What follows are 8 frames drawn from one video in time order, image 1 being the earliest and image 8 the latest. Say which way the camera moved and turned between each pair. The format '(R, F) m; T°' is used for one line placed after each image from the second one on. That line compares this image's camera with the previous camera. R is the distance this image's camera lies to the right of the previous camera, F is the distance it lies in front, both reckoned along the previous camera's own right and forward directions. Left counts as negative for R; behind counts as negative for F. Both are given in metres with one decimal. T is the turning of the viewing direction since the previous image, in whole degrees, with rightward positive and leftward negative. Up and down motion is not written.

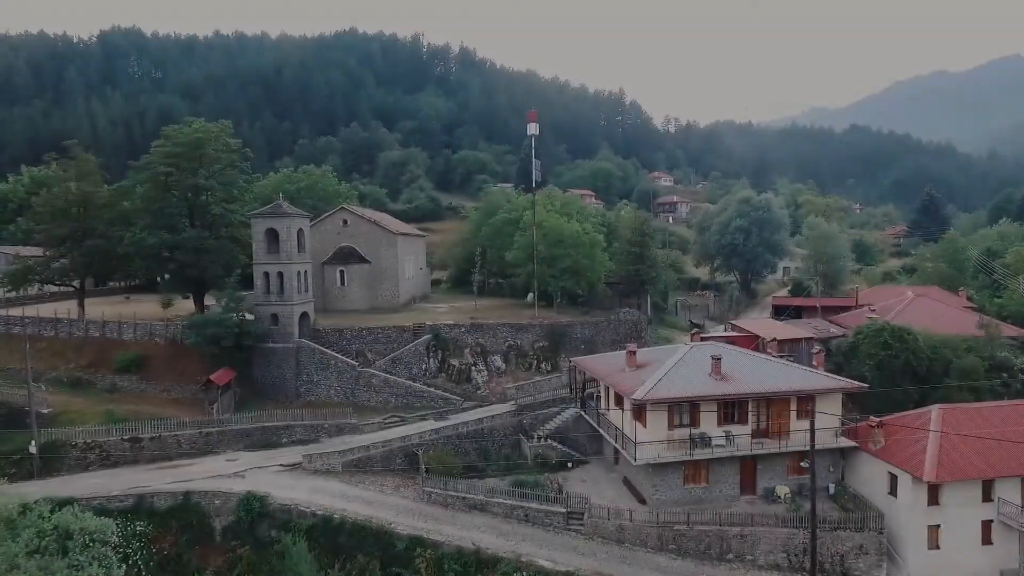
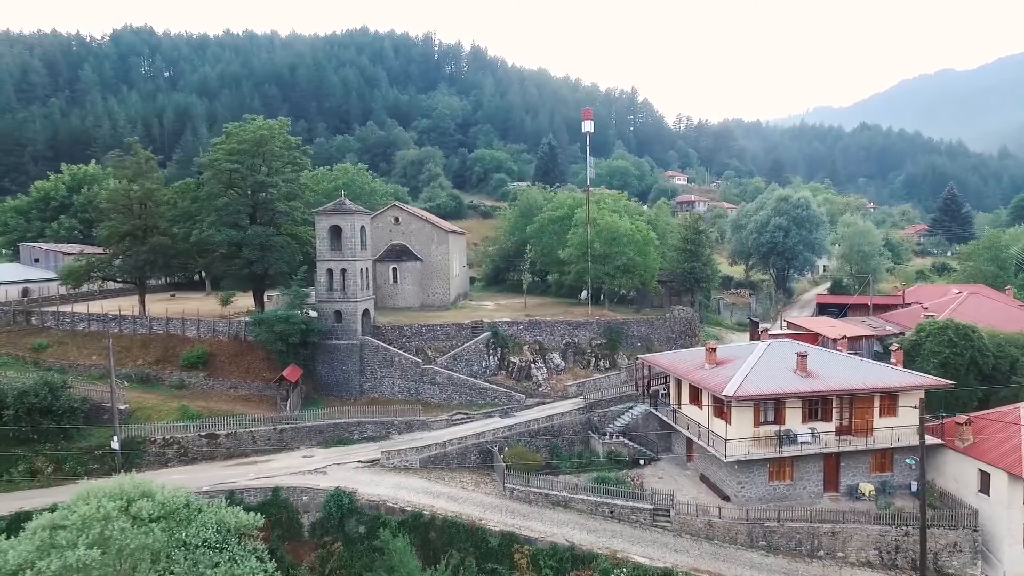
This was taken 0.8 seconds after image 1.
(-3.1, 0.0) m; 0°
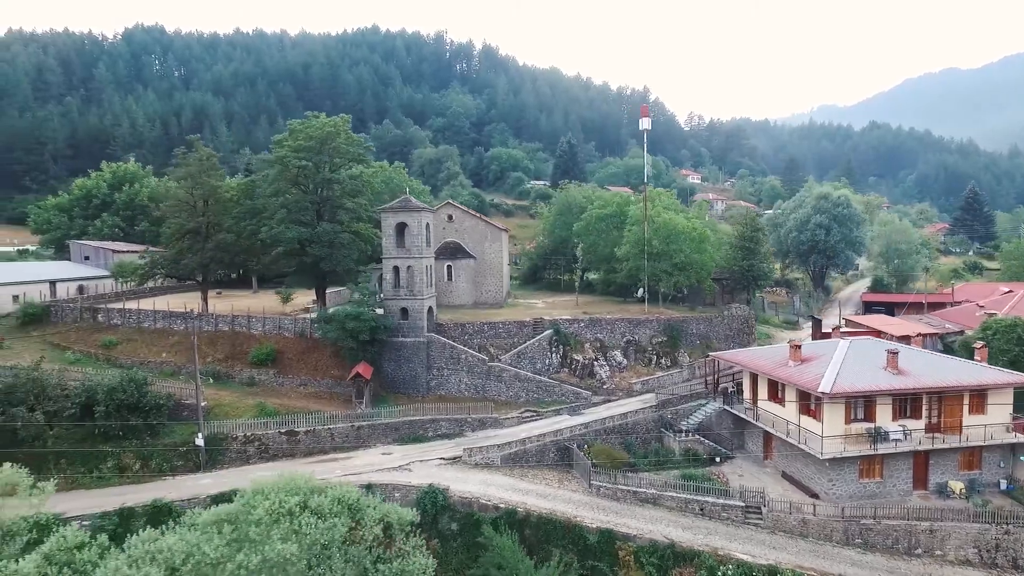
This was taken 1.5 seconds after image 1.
(-3.3, +0.1) m; 0°
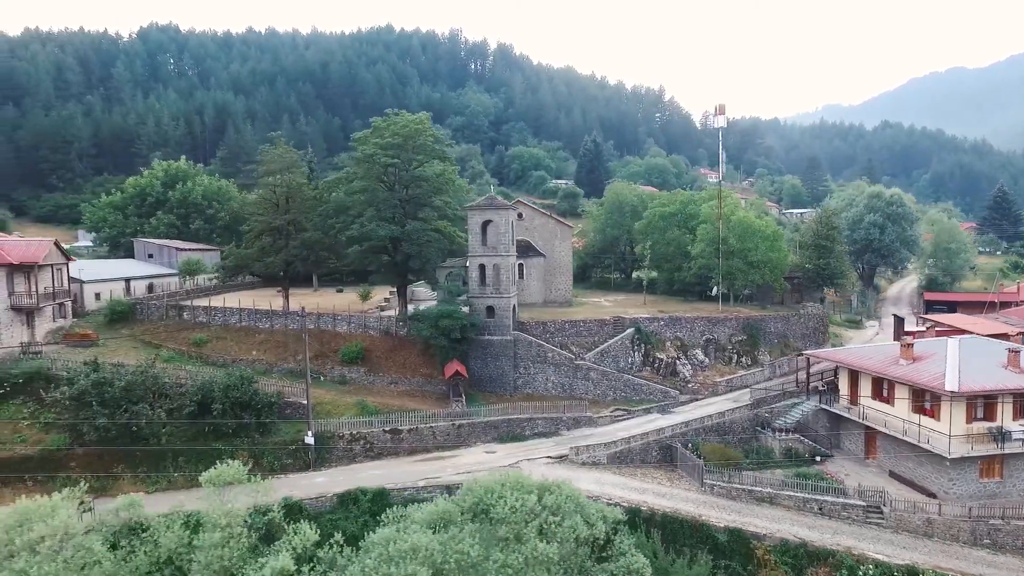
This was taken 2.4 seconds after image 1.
(-4.3, +0.1) m; 0°
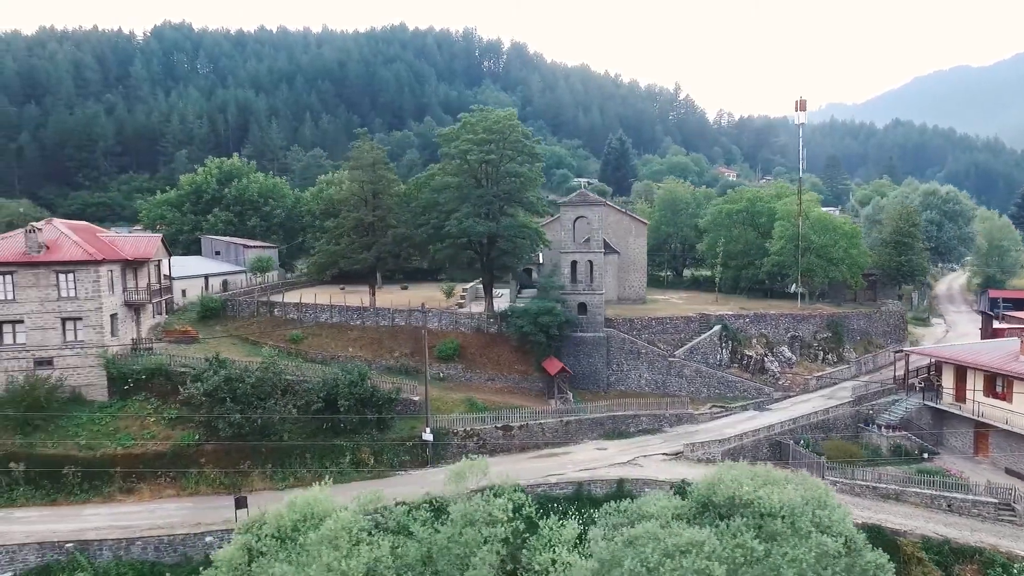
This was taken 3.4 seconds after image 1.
(-4.7, +0.1) m; 0°
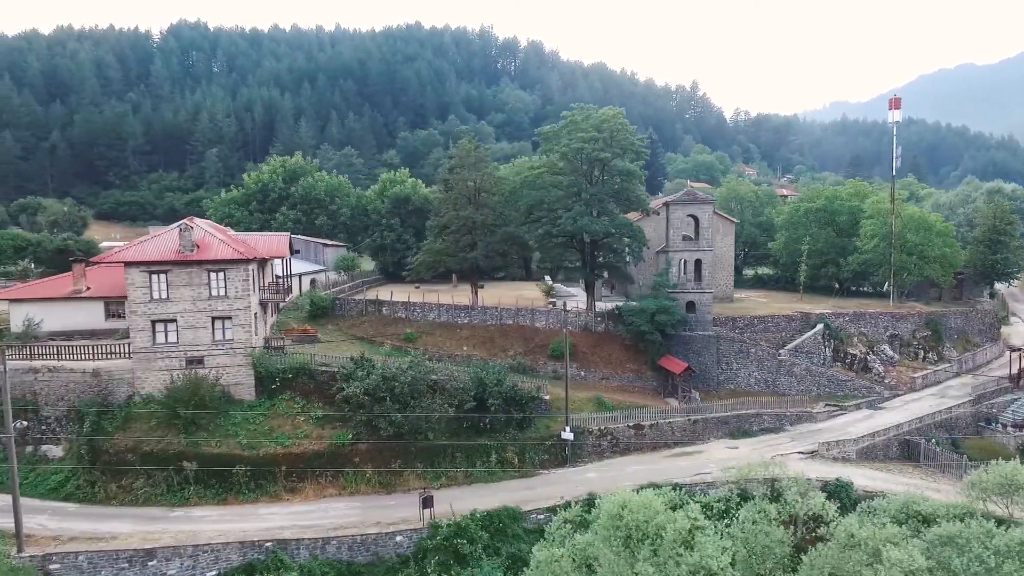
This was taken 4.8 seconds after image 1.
(-5.5, +0.1) m; 0°
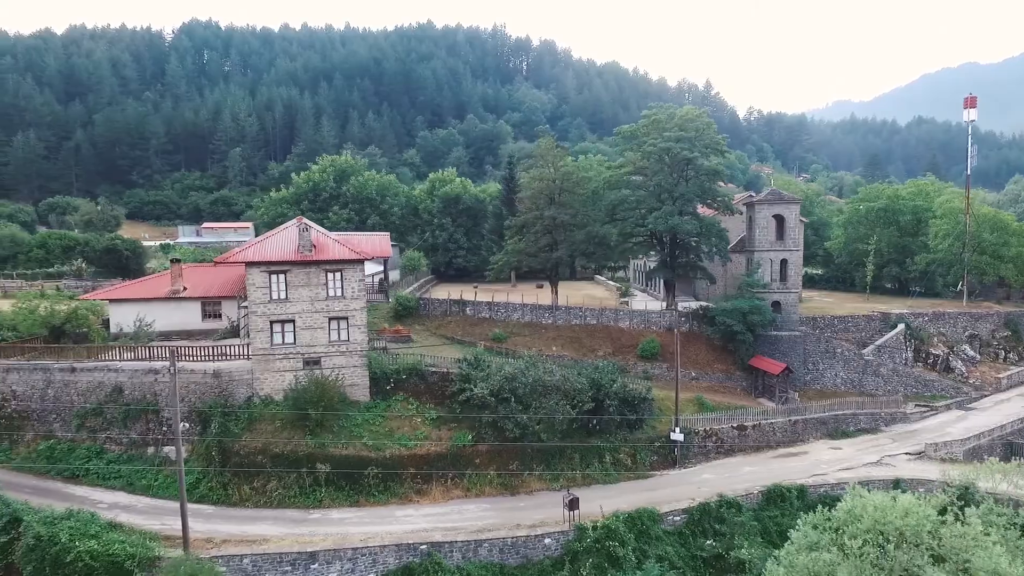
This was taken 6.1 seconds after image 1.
(-4.3, +0.2) m; 0°
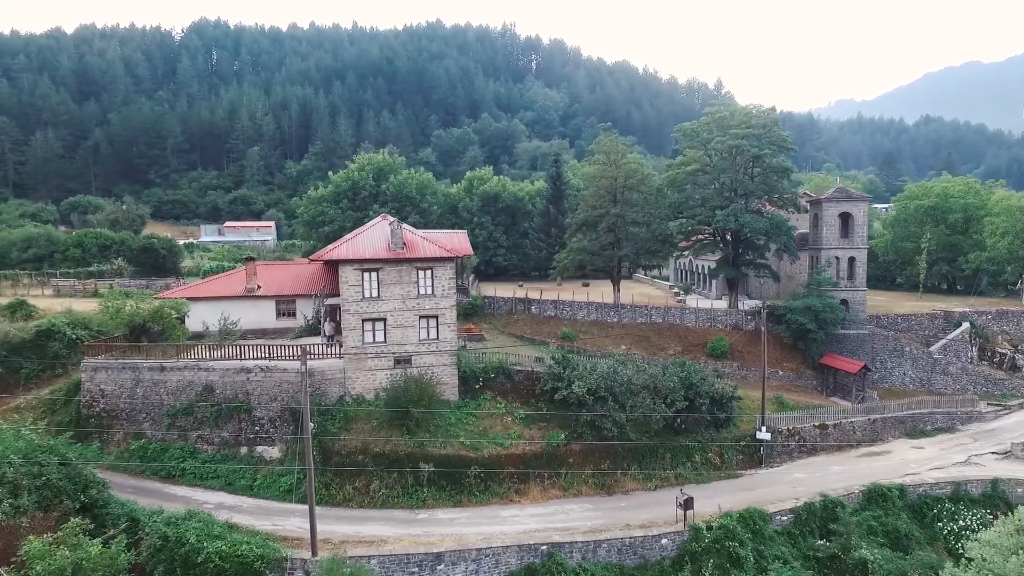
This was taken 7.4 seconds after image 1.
(-3.3, +0.2) m; 0°
